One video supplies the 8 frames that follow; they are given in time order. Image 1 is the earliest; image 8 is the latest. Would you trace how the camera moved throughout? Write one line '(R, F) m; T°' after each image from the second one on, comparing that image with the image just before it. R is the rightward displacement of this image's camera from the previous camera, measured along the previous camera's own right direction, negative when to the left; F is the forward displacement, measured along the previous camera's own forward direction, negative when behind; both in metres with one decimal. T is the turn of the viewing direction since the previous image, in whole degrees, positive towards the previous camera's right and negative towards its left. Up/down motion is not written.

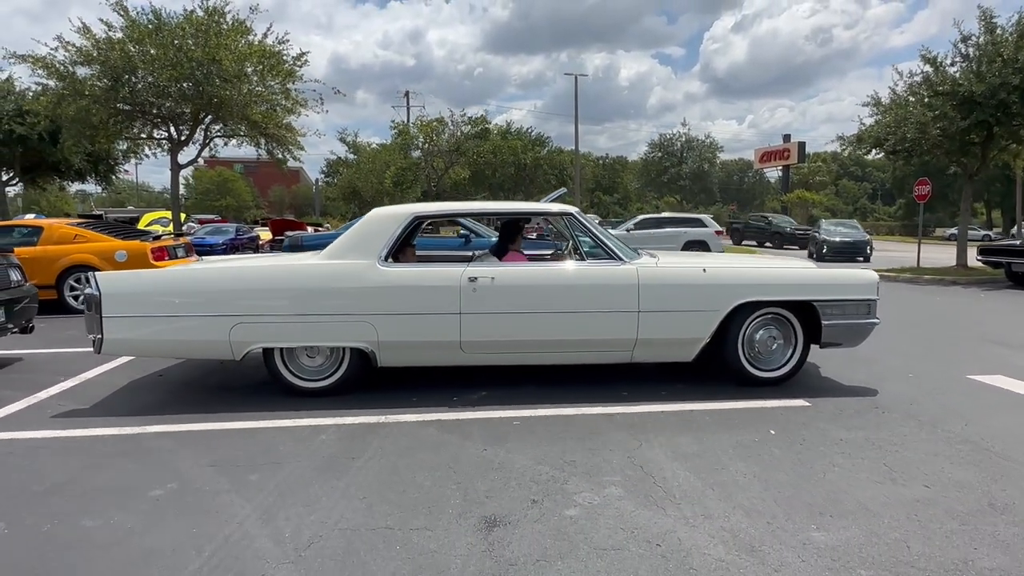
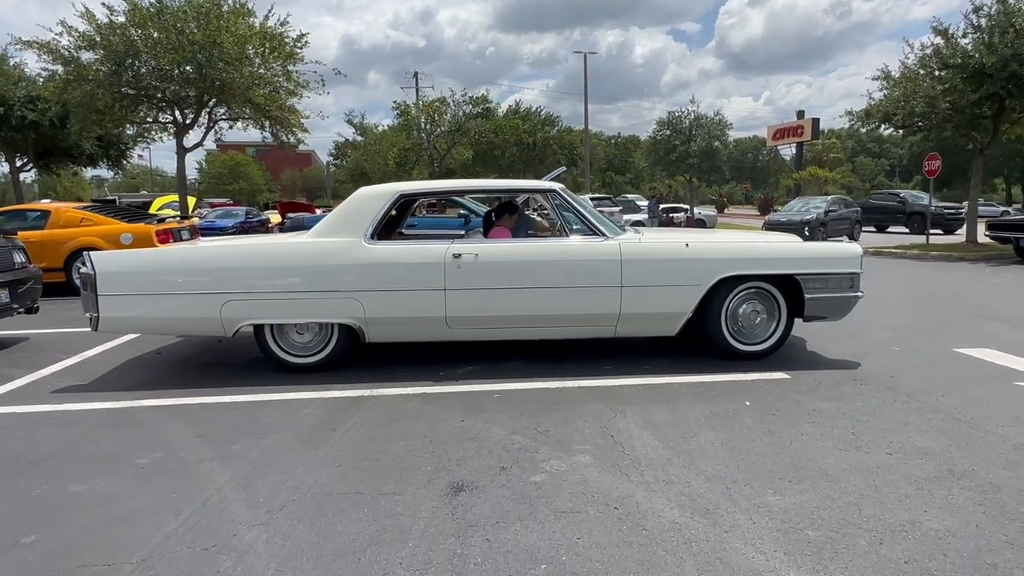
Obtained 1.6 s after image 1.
(+0.2, -0.1) m; -1°
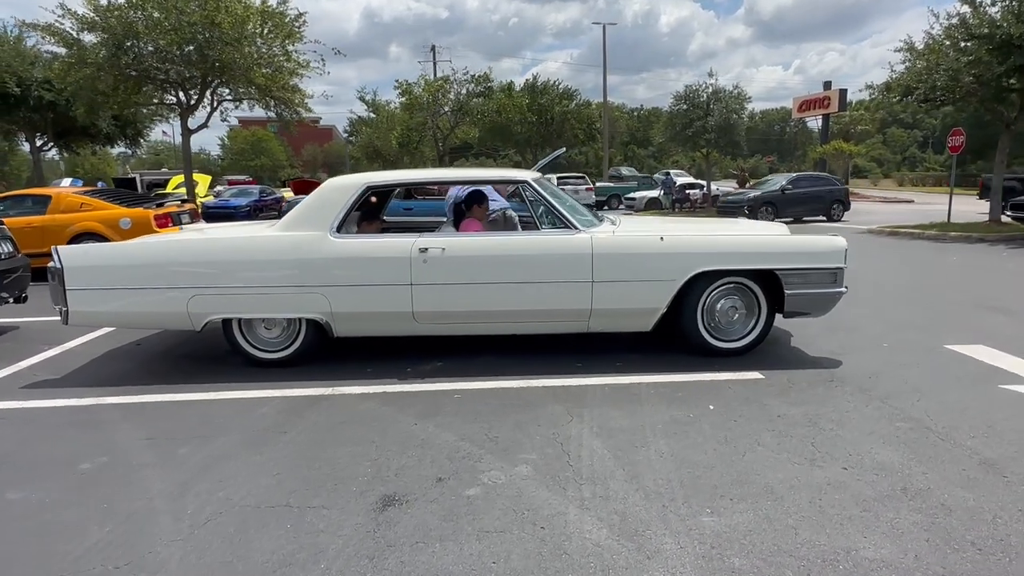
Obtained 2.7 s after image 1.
(+0.4, +0.1) m; -2°
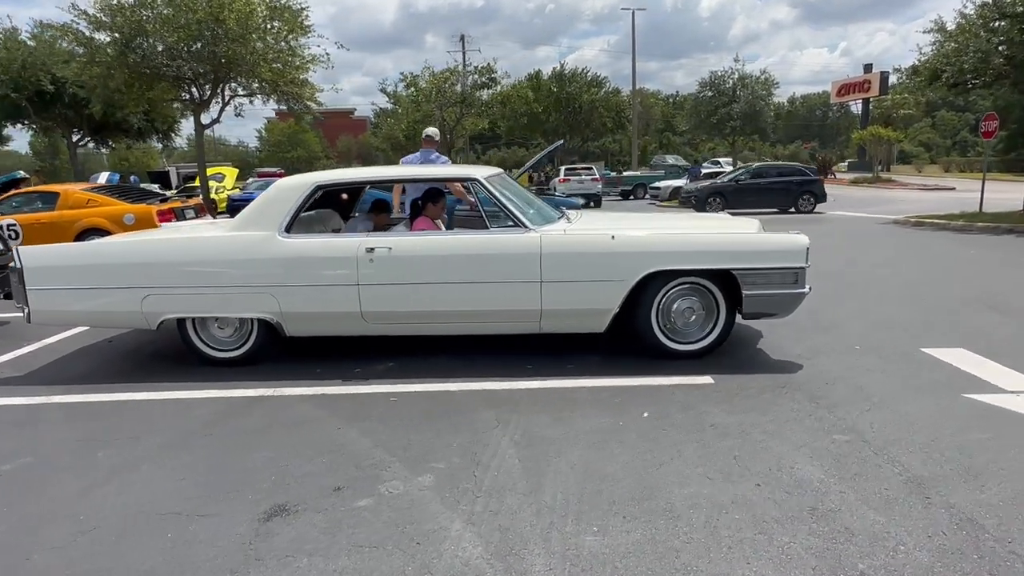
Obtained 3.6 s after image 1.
(+0.7, +0.1) m; -3°
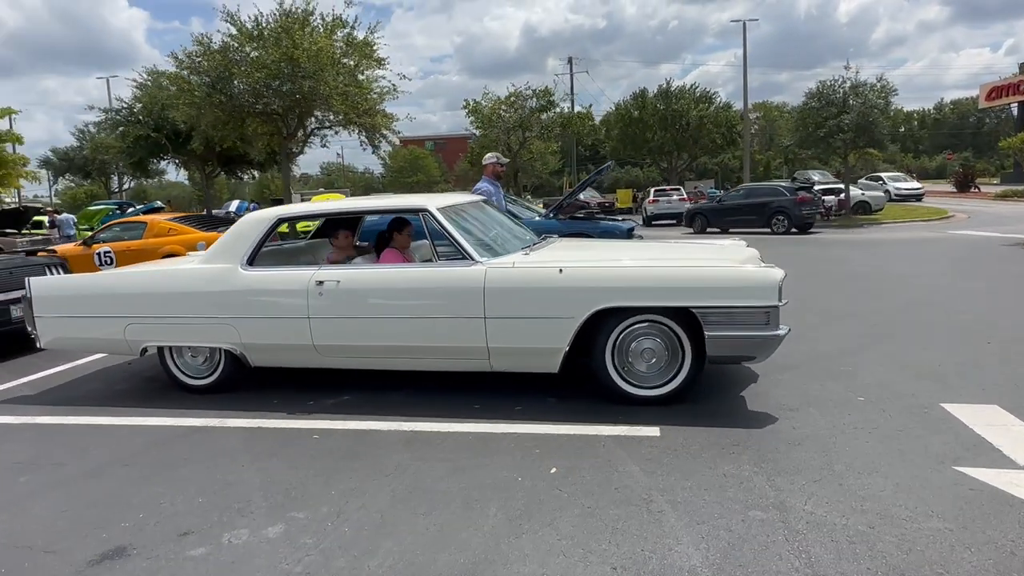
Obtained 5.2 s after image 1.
(+1.3, +0.4) m; -11°
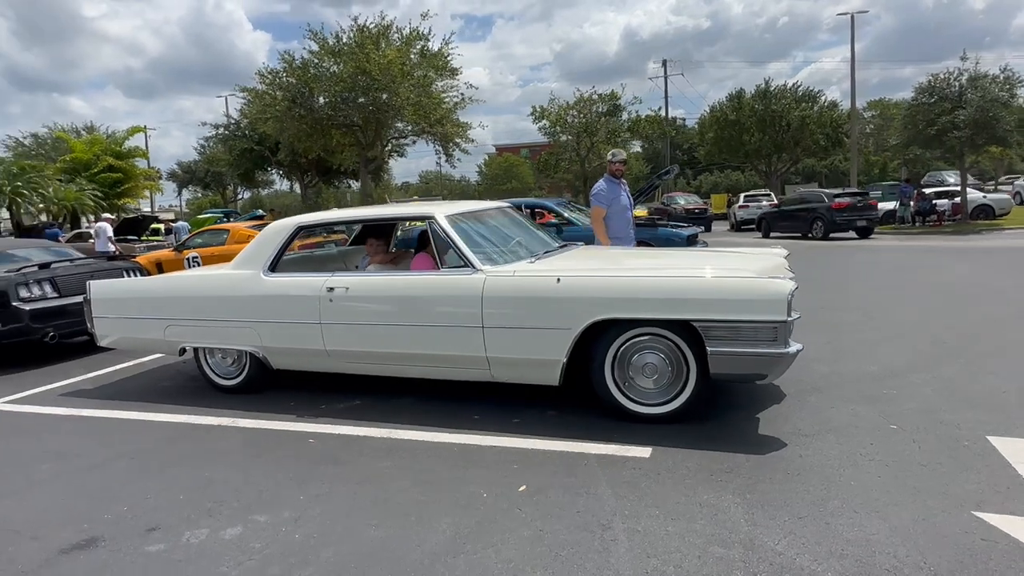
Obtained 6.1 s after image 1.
(+0.7, +0.2) m; -9°
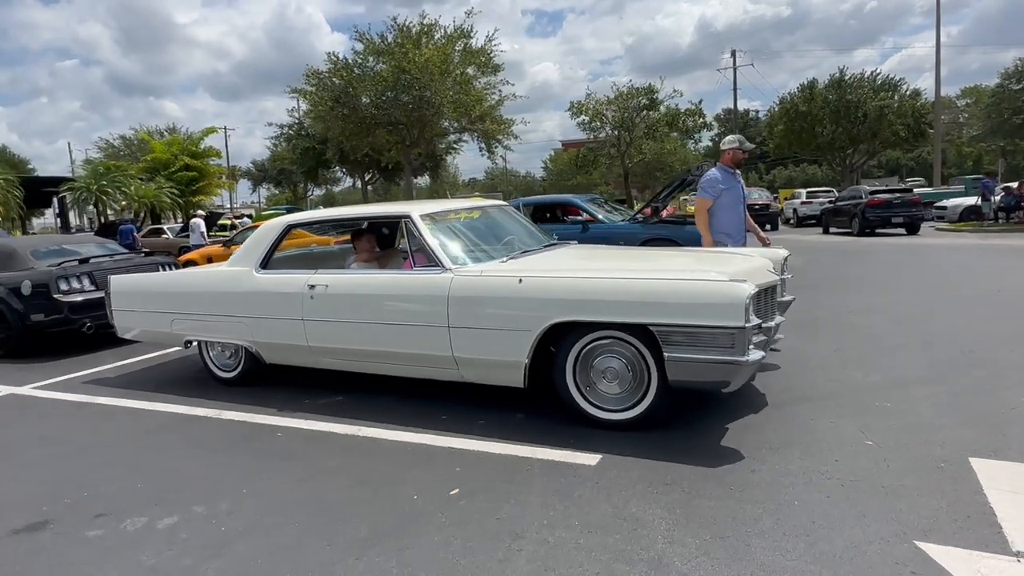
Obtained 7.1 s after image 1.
(+0.7, +0.1) m; -6°
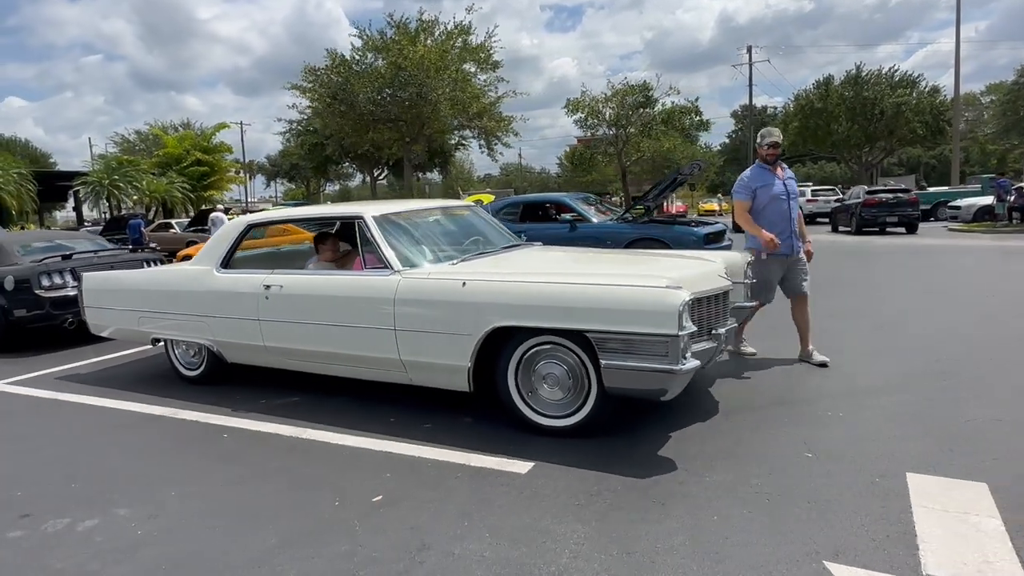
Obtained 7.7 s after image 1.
(+0.5, +0.1) m; -1°
